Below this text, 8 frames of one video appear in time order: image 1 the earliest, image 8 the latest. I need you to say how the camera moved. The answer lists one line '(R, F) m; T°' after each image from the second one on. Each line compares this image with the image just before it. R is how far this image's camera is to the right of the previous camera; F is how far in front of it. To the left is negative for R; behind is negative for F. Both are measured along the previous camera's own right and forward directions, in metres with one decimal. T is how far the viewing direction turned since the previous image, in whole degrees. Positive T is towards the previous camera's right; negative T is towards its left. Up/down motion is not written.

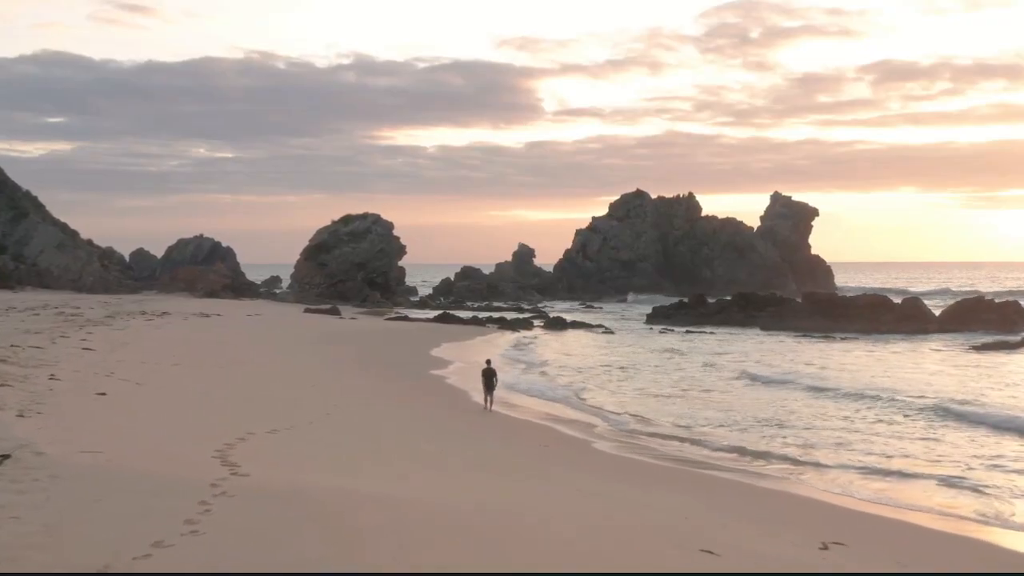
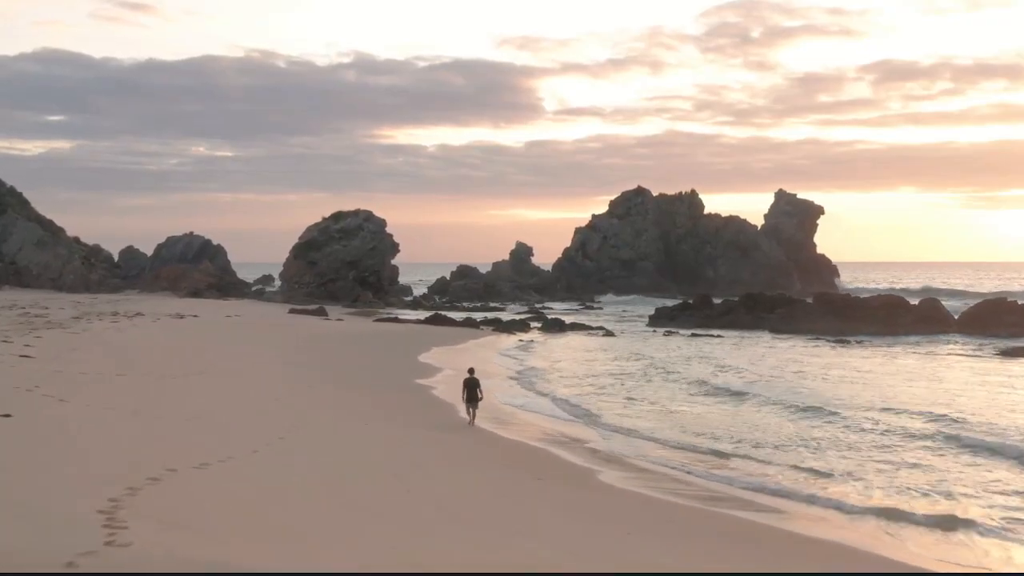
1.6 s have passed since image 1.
(+0.2, +2.0) m; 0°
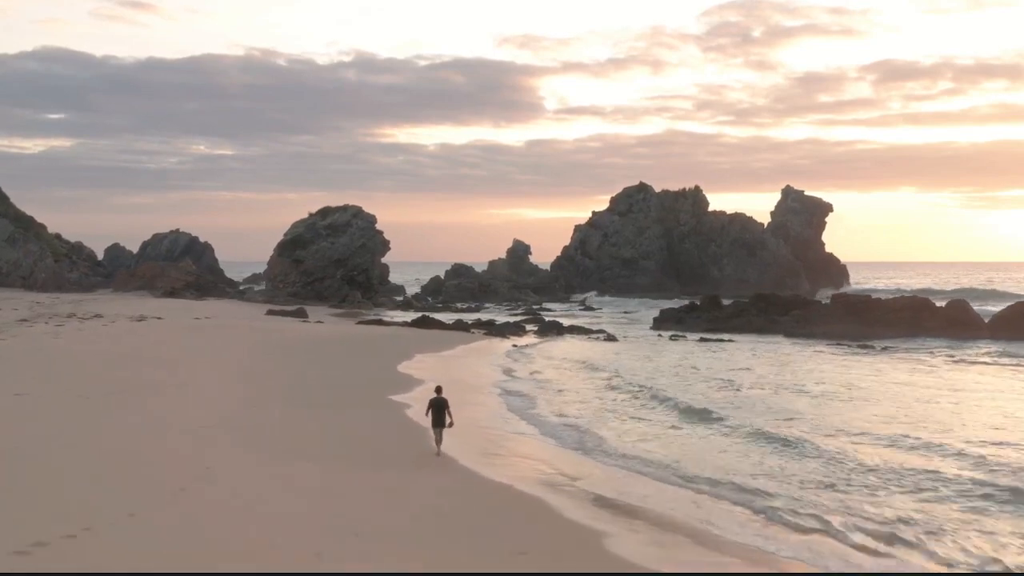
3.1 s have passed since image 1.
(+0.3, +2.7) m; 0°
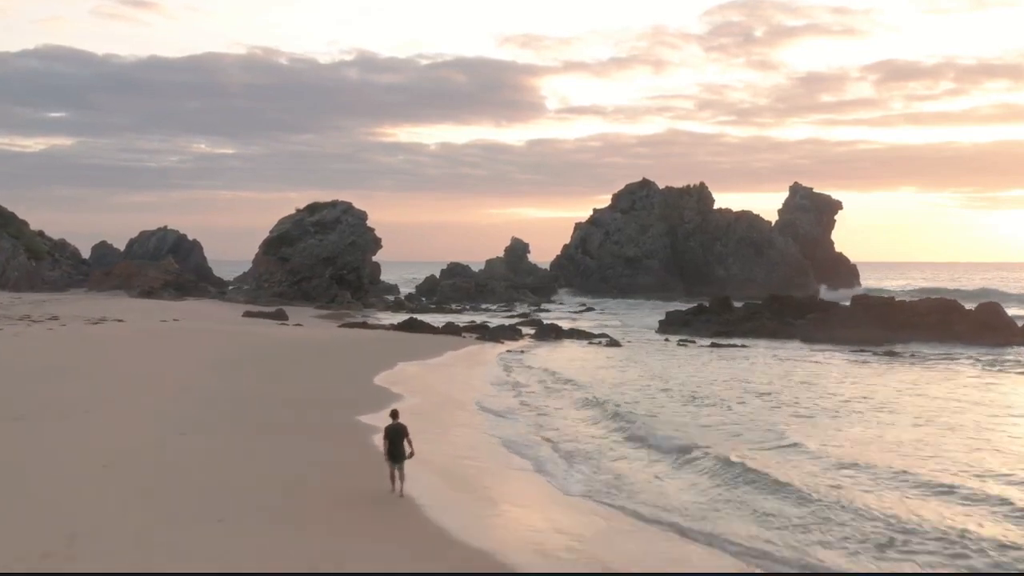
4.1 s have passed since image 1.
(+0.2, +2.5) m; 0°
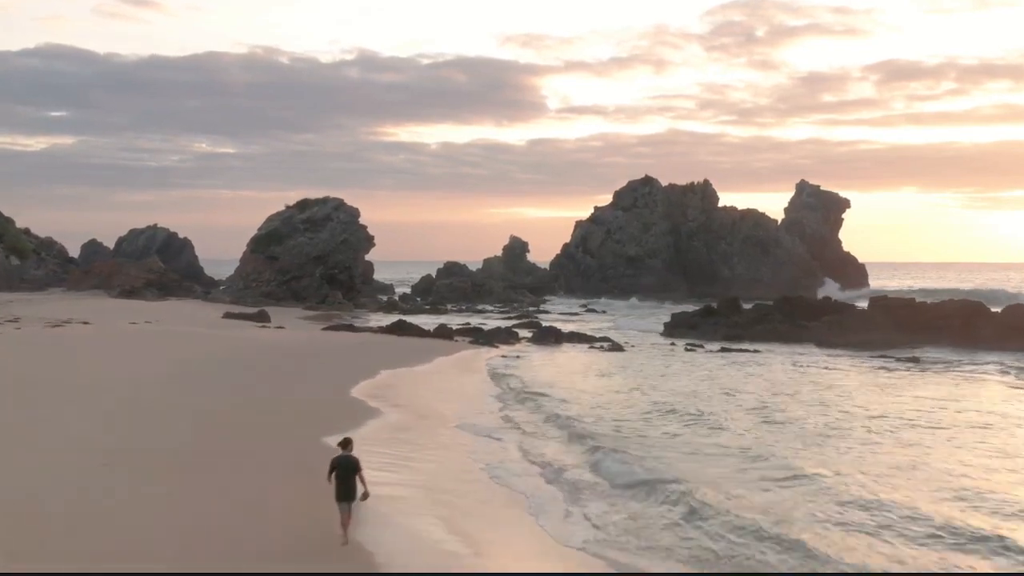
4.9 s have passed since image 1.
(+0.2, +1.9) m; 0°
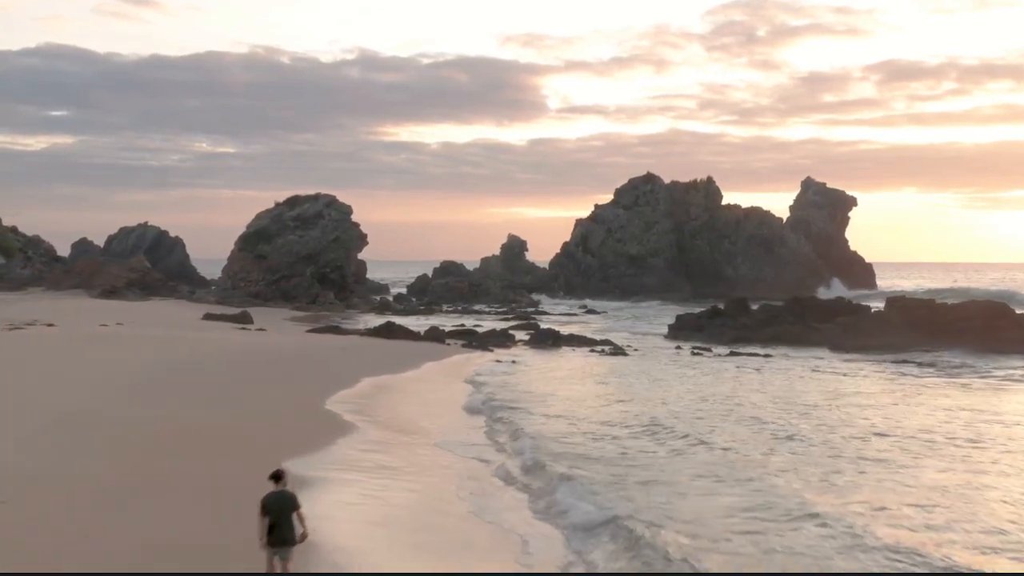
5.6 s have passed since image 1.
(+0.2, +1.6) m; 0°
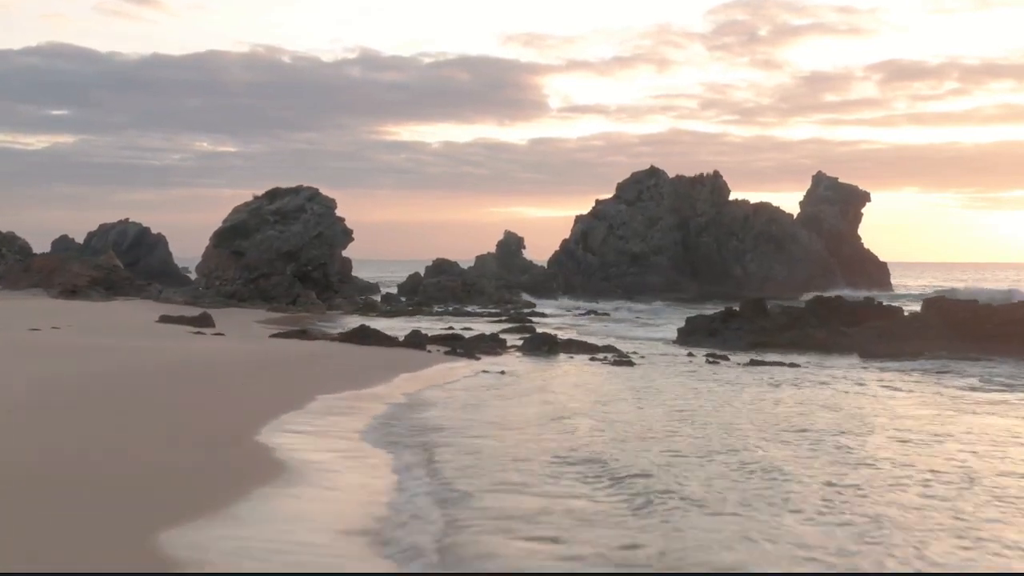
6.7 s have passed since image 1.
(+0.3, +3.1) m; 0°
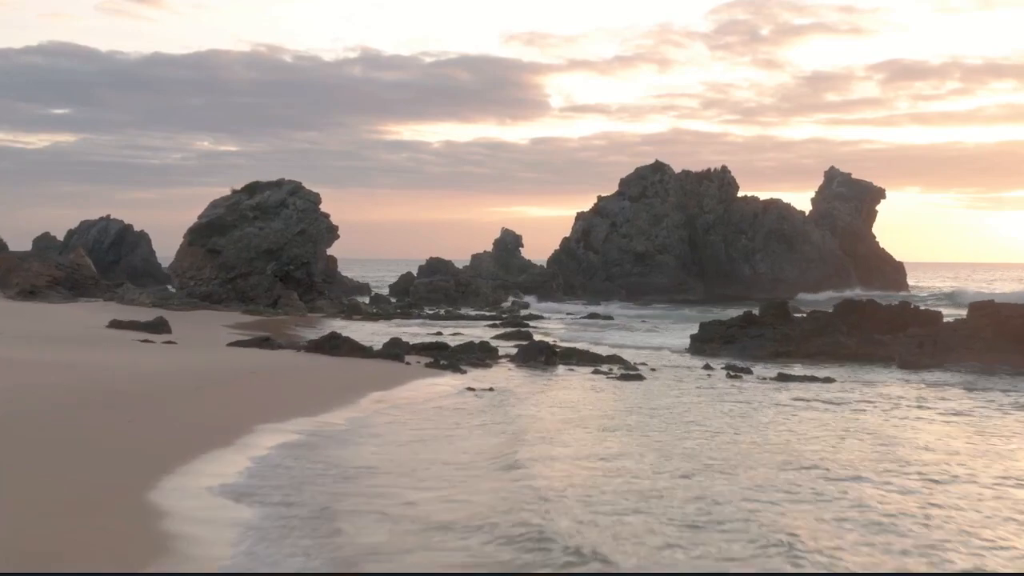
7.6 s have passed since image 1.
(+0.2, +2.9) m; 0°
